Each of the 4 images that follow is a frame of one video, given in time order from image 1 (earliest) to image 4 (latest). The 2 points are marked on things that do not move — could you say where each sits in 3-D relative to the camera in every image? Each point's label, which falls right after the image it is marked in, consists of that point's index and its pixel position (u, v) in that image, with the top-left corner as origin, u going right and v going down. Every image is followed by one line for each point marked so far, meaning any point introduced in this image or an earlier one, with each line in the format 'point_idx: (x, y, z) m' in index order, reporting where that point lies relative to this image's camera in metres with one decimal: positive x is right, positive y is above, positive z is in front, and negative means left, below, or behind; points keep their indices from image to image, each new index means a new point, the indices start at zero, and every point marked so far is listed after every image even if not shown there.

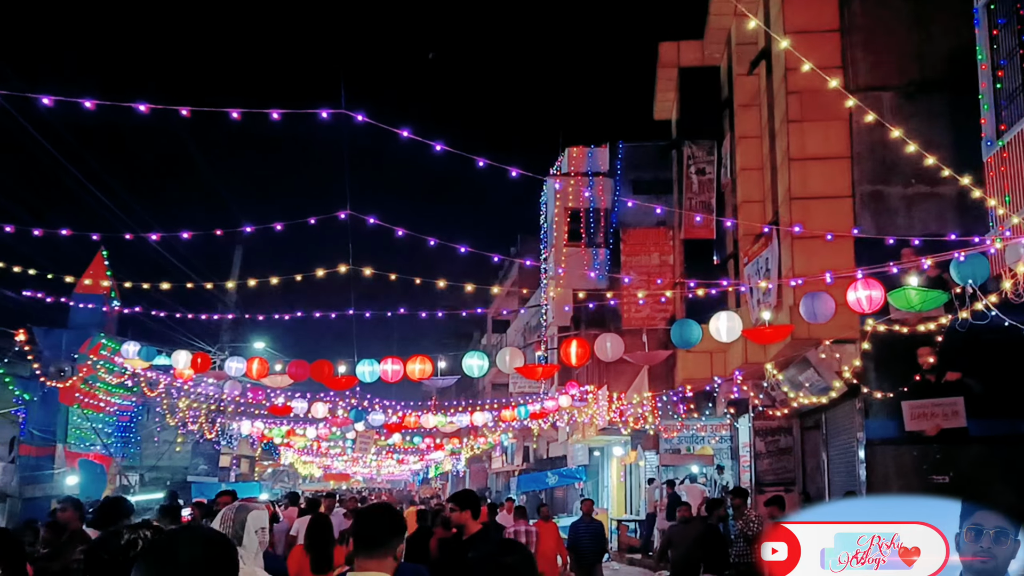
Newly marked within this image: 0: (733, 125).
0: (+3.9, +2.9, +17.4) m
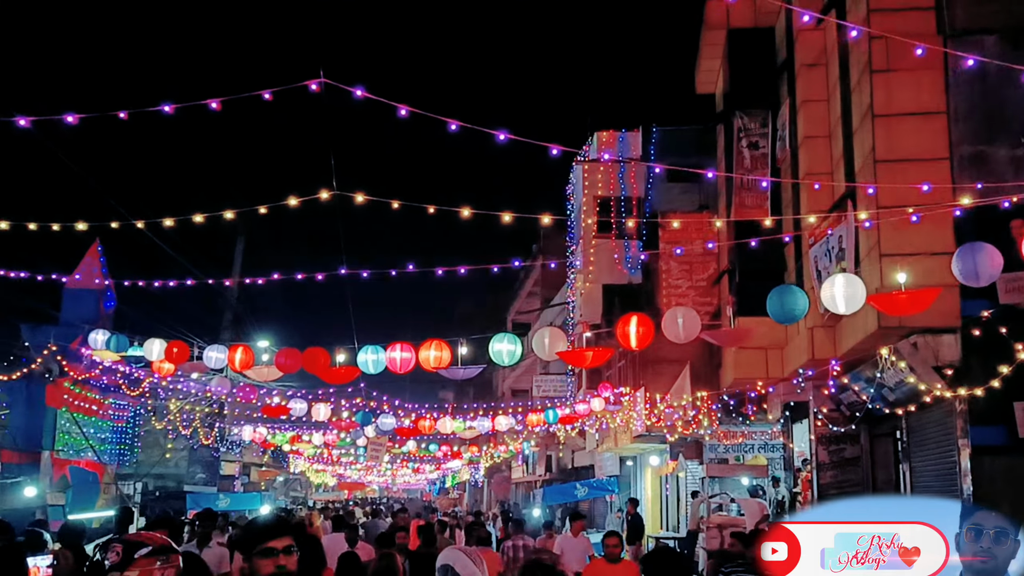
0: (+4.3, +3.1, +15.3) m
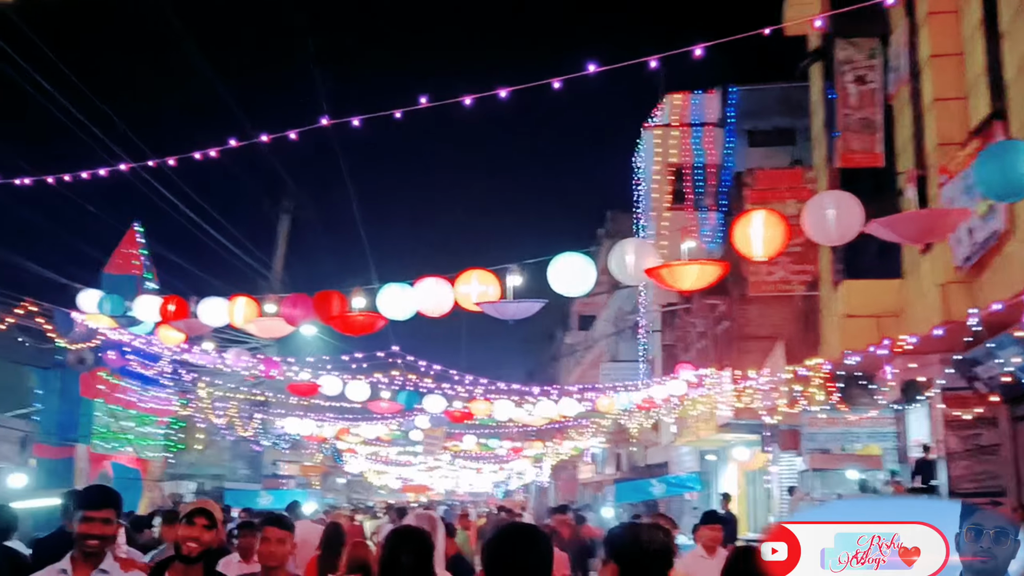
0: (+5.2, +3.7, +12.8) m
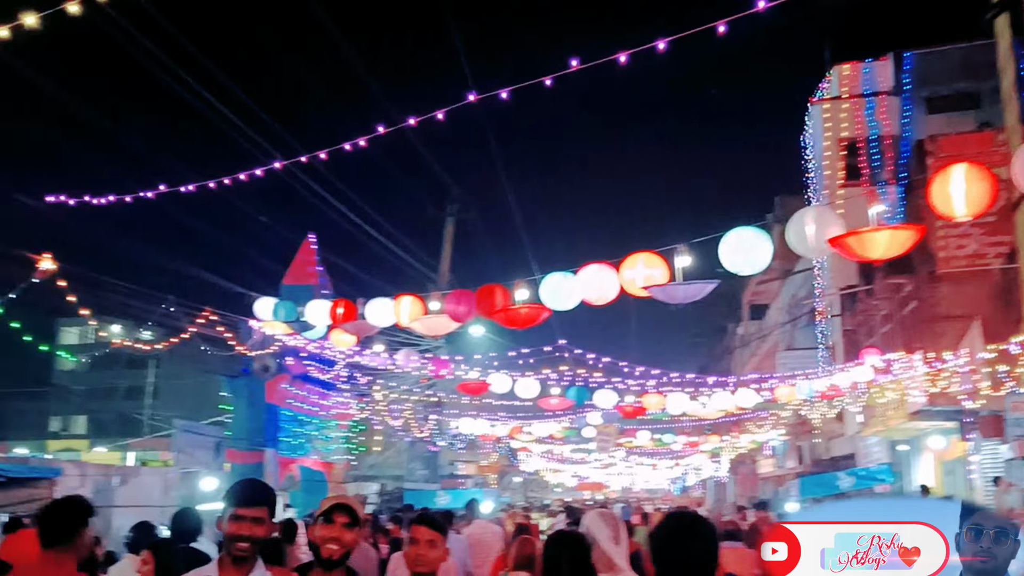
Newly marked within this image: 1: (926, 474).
0: (+7.0, +4.1, +11.5) m
1: (+8.2, -3.7, +19.6) m
